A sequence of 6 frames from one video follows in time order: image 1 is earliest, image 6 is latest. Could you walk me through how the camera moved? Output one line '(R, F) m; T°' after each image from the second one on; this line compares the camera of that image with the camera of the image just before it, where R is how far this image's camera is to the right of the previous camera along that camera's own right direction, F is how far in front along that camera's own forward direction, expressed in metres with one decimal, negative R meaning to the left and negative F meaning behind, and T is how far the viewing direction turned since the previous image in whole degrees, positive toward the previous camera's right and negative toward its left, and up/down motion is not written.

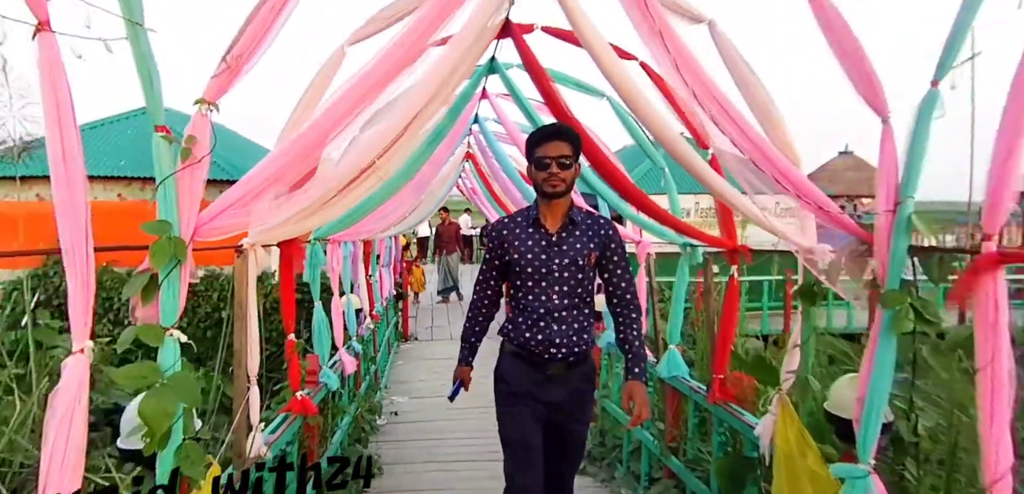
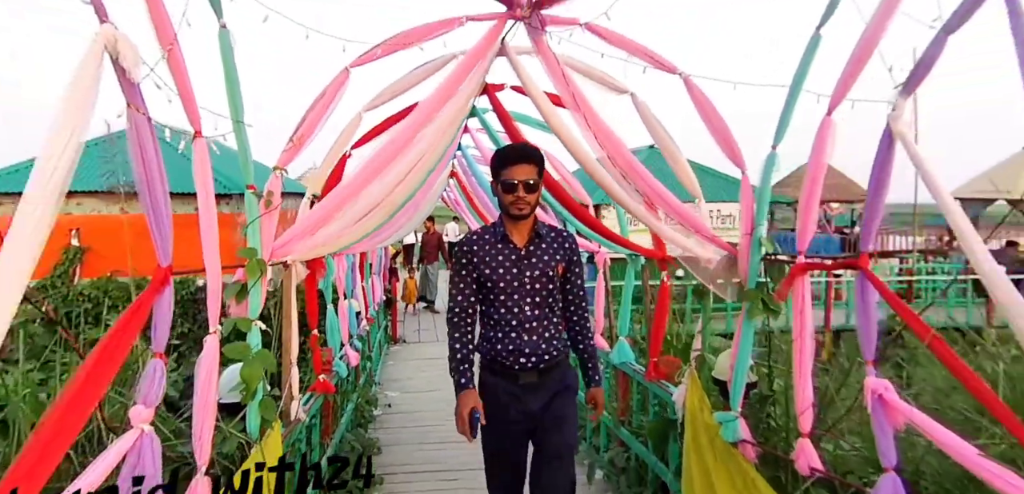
(0.0, -0.5) m; +2°
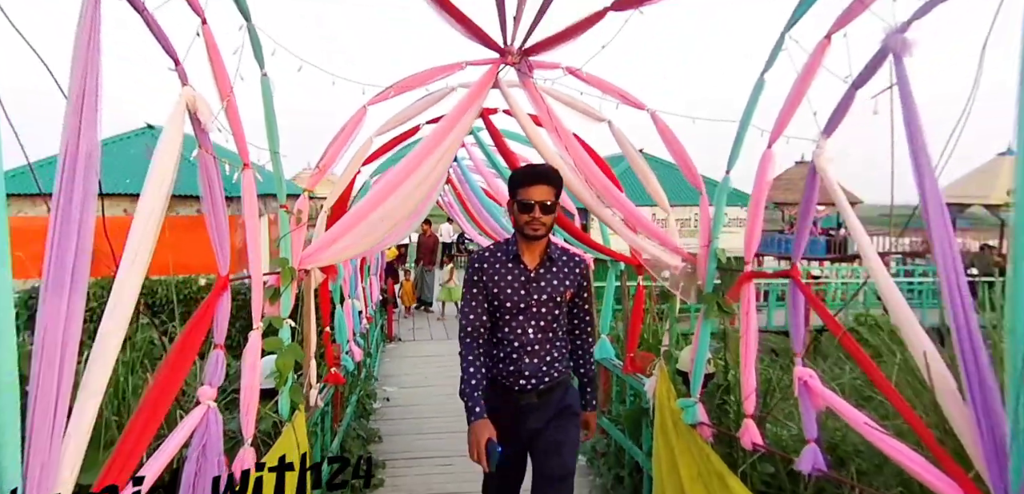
(0.0, -0.3) m; +1°
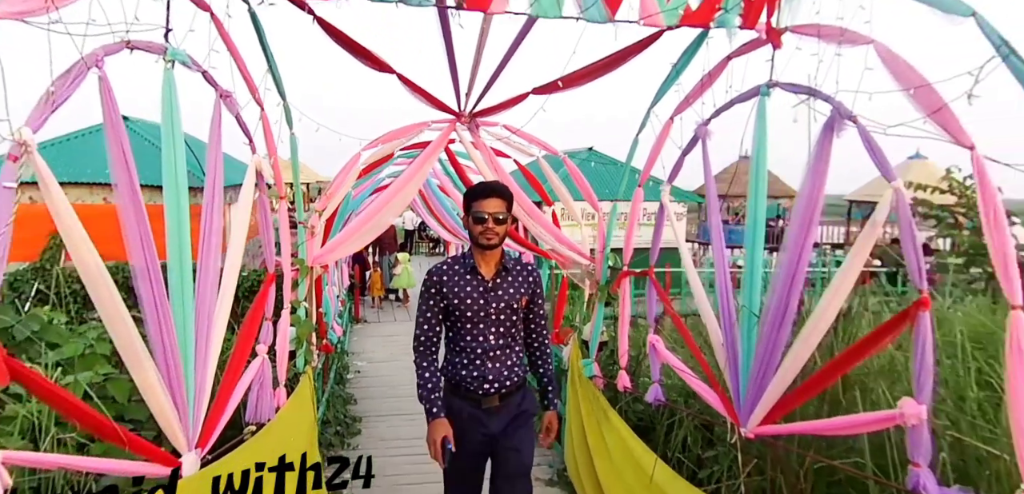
(+0.1, -0.8) m; +4°
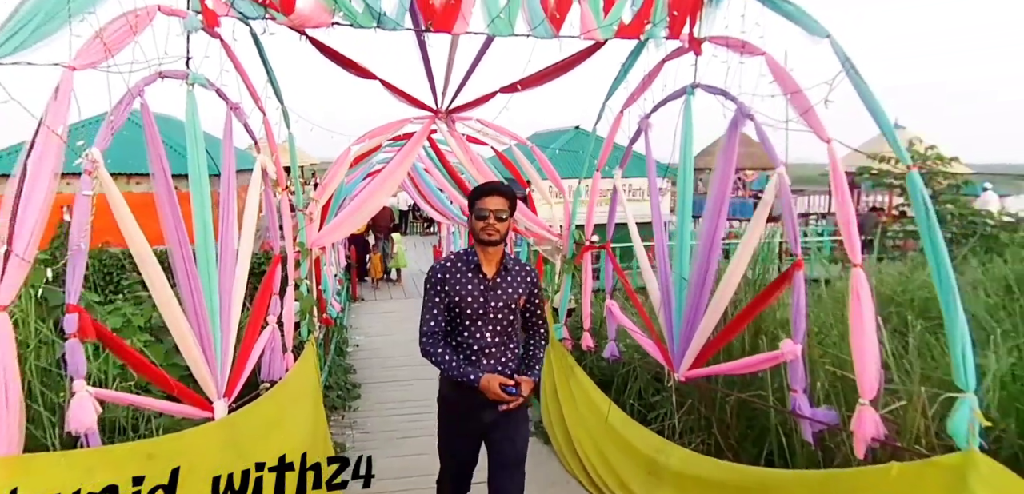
(+0.1, -0.4) m; 0°
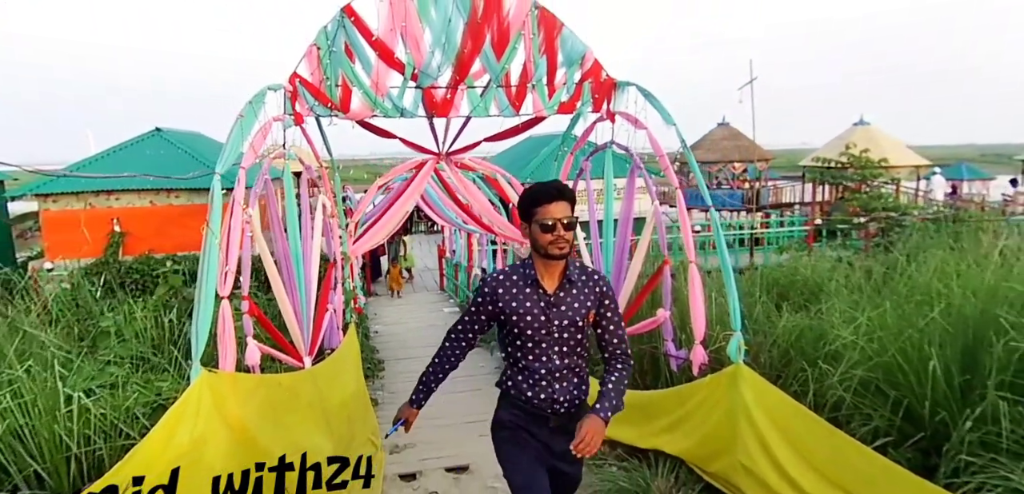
(+0.2, -1.2) m; 0°
